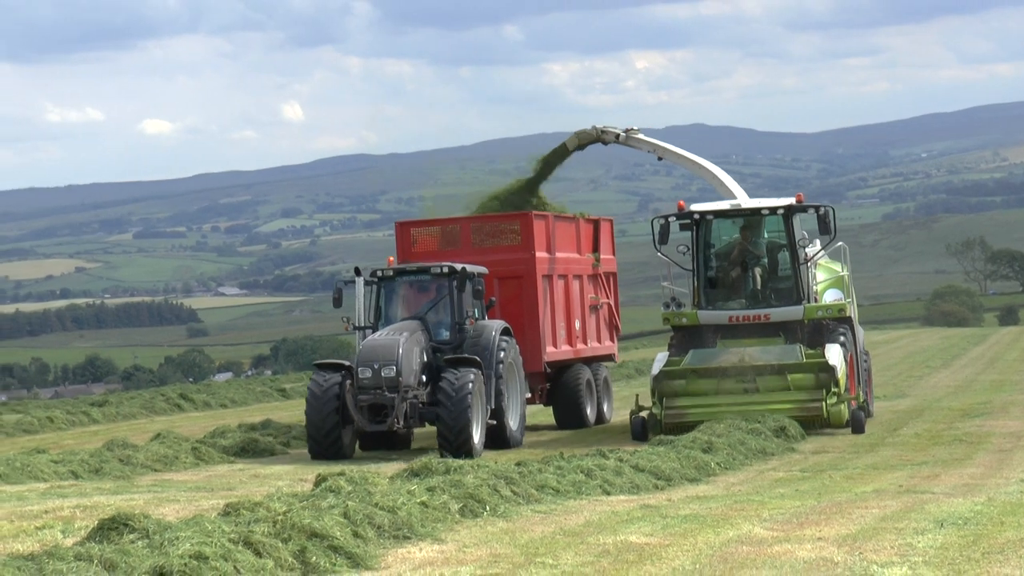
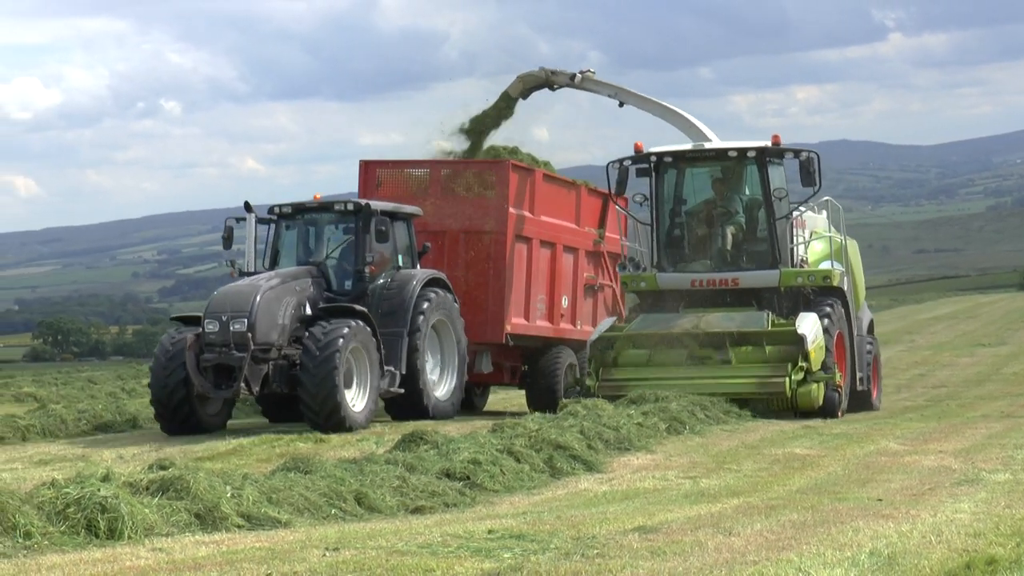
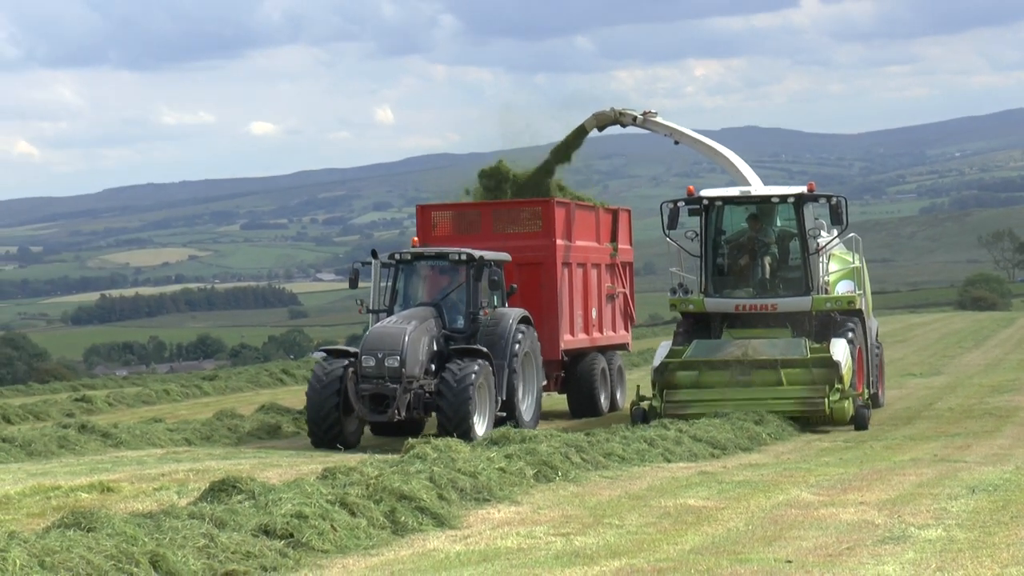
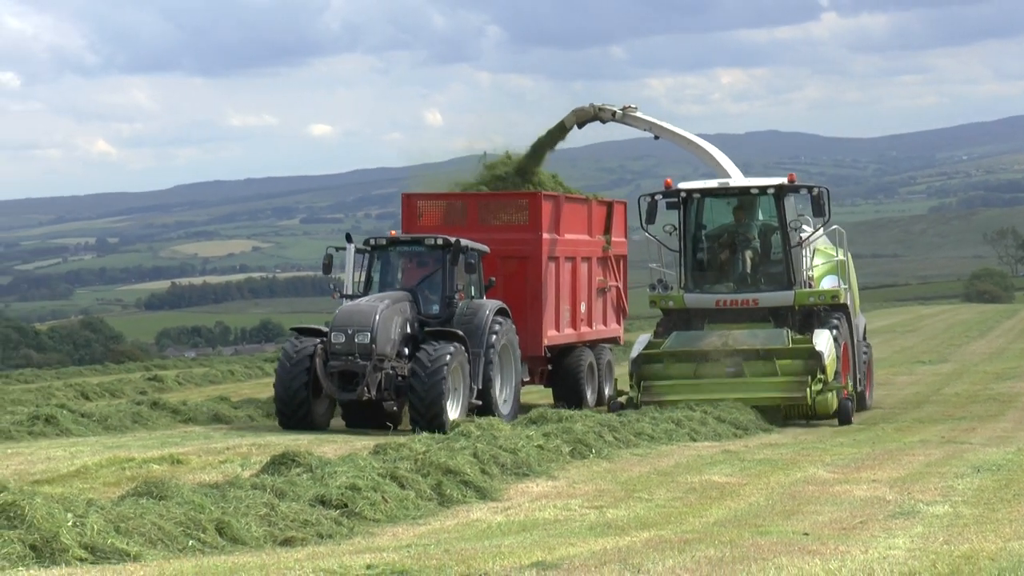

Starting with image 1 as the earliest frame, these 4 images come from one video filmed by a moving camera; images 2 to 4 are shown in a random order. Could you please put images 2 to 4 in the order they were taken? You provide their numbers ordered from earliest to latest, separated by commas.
3, 4, 2
